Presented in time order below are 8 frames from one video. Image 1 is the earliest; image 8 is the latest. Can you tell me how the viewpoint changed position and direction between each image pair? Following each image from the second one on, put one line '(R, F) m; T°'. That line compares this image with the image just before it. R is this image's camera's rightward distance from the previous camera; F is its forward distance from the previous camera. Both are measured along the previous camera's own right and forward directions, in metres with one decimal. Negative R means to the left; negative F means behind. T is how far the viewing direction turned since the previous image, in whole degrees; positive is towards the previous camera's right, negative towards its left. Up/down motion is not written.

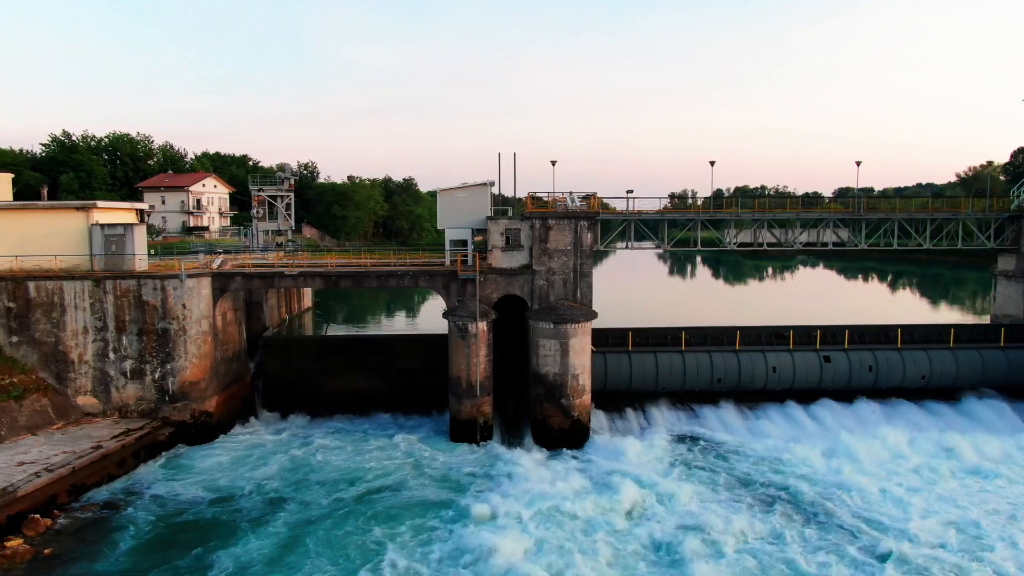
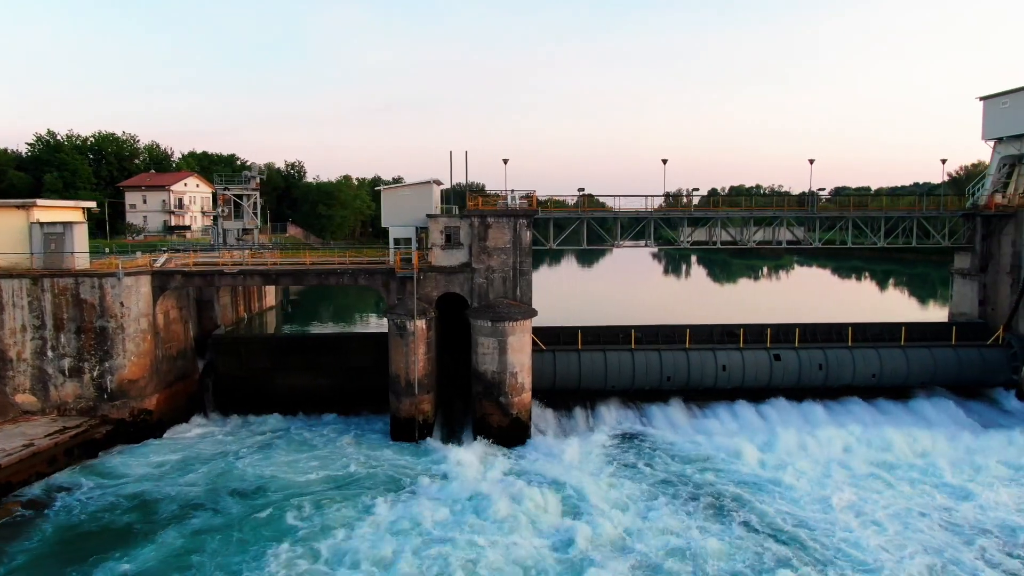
(+1.1, 0.0) m; 0°
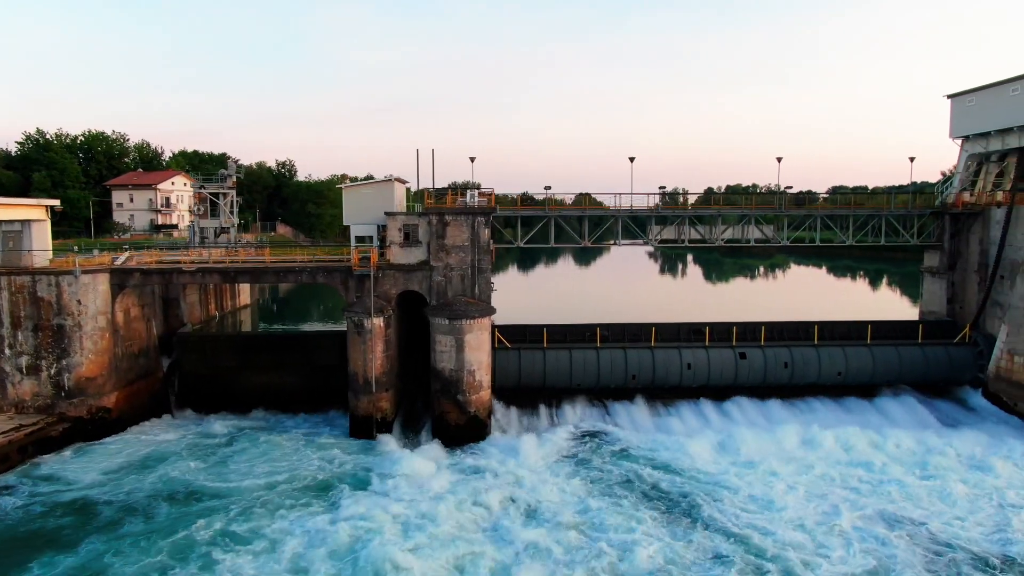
(+0.8, 0.0) m; 0°
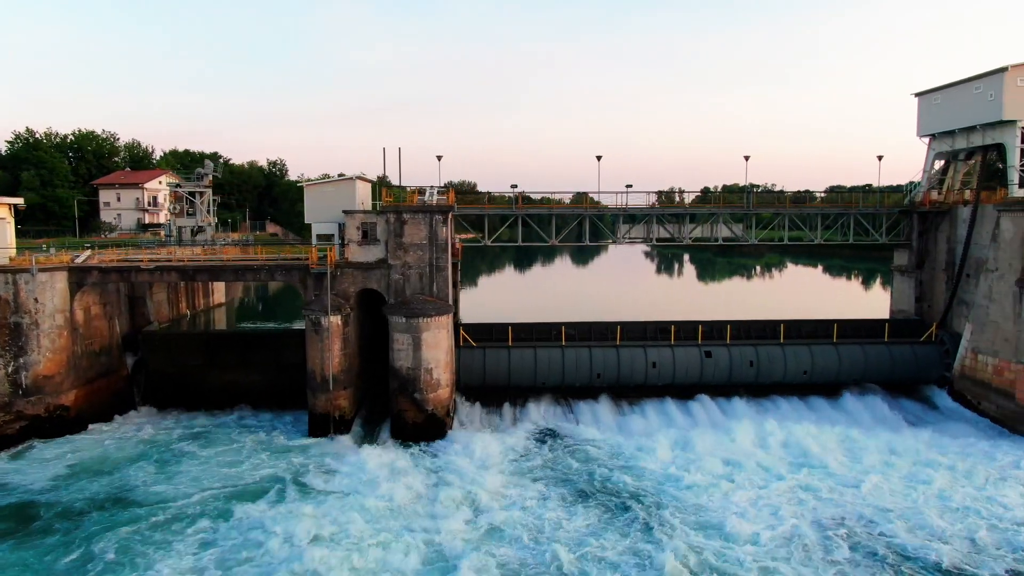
(+0.8, 0.0) m; 0°
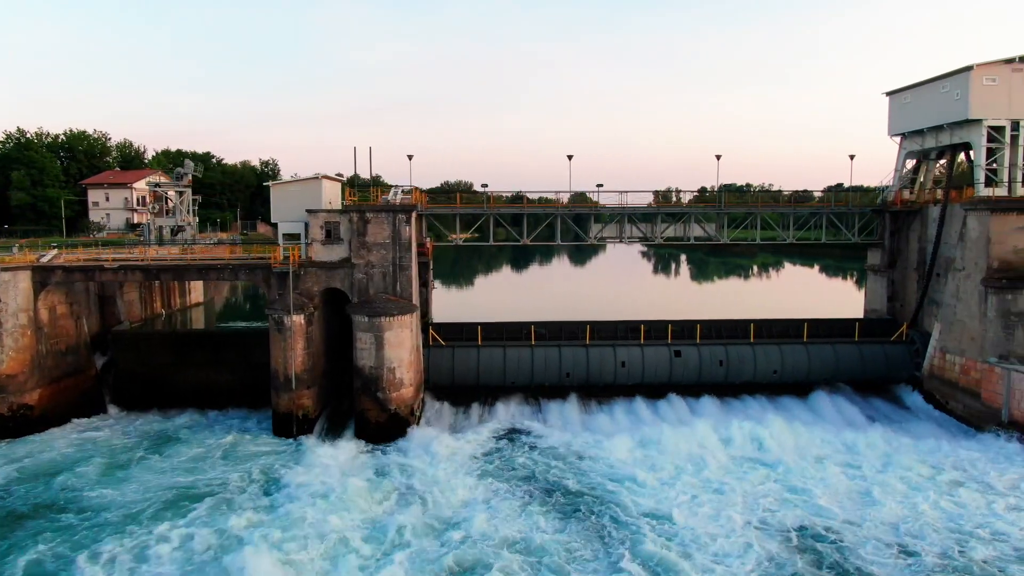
(+0.7, 0.0) m; 0°
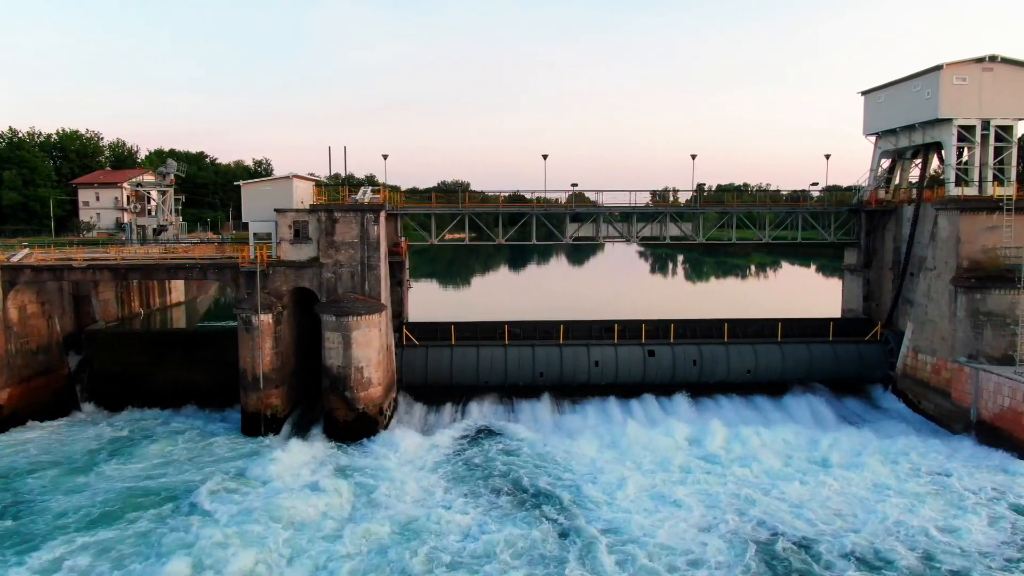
(+0.6, 0.0) m; 0°
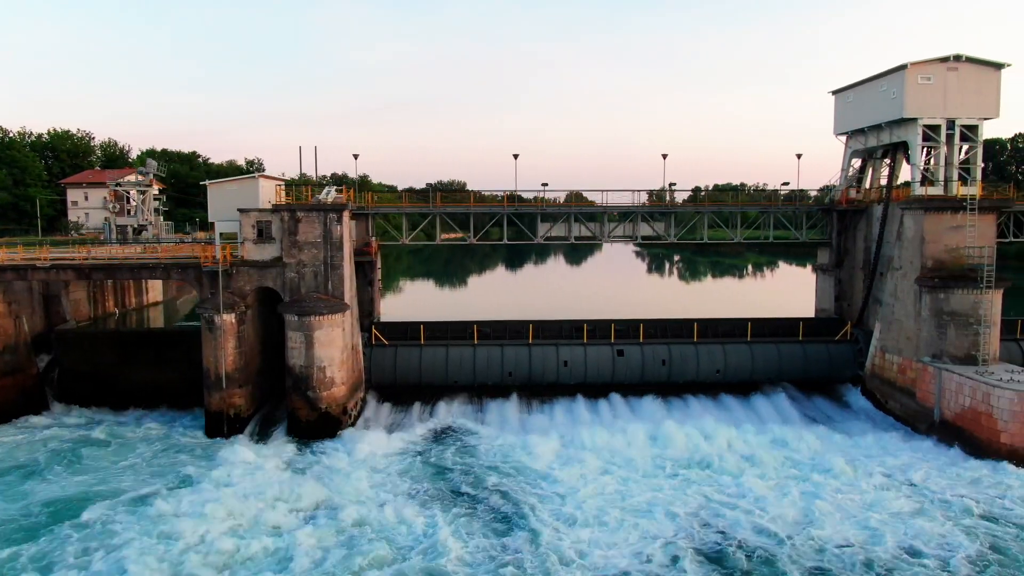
(+0.7, 0.0) m; 0°
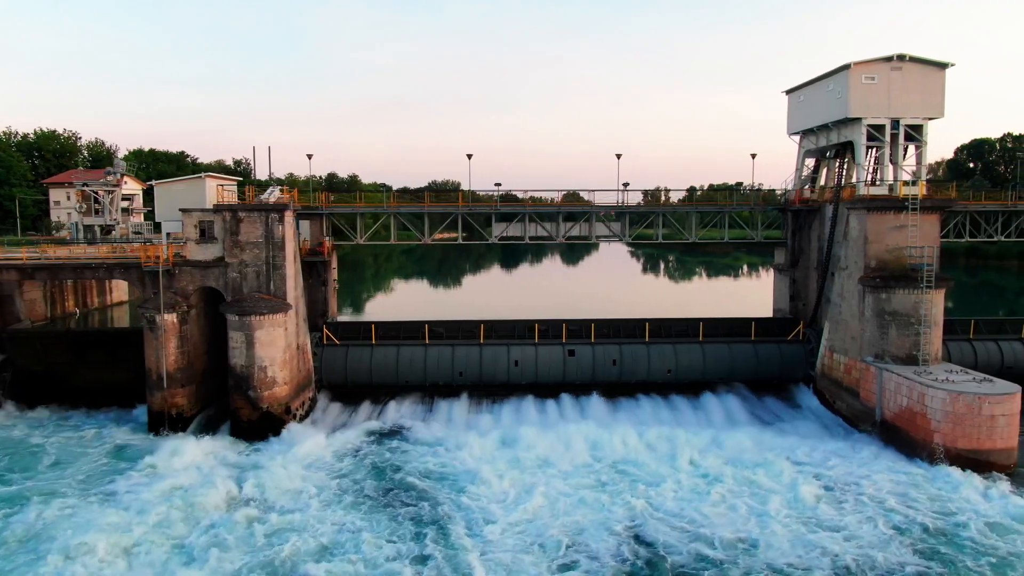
(+1.1, 0.0) m; 0°
